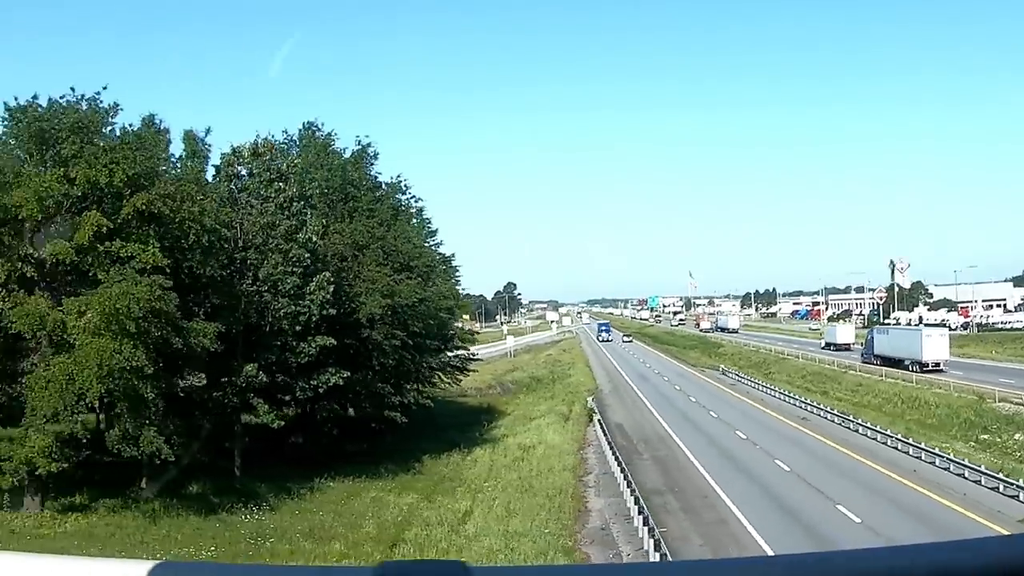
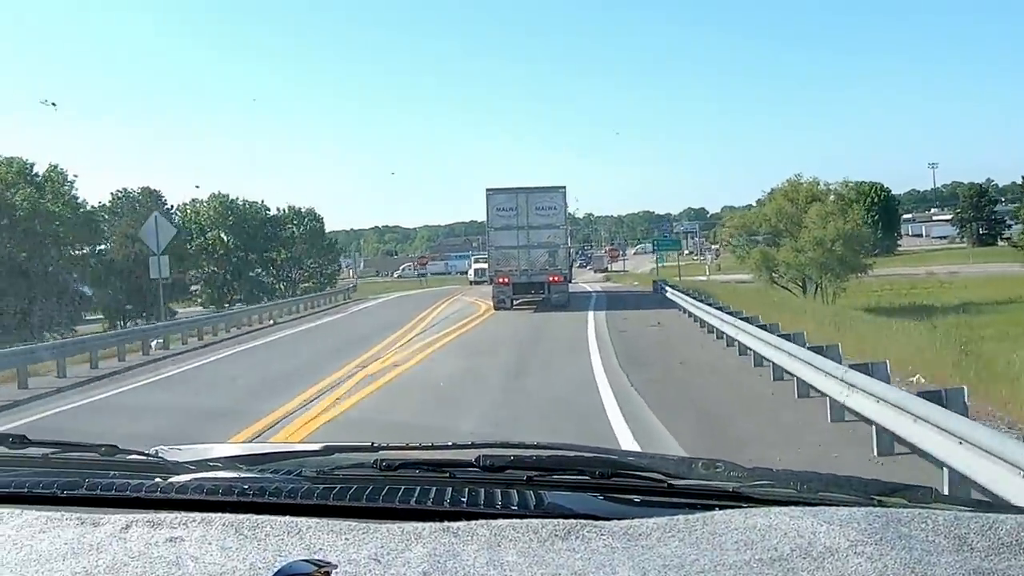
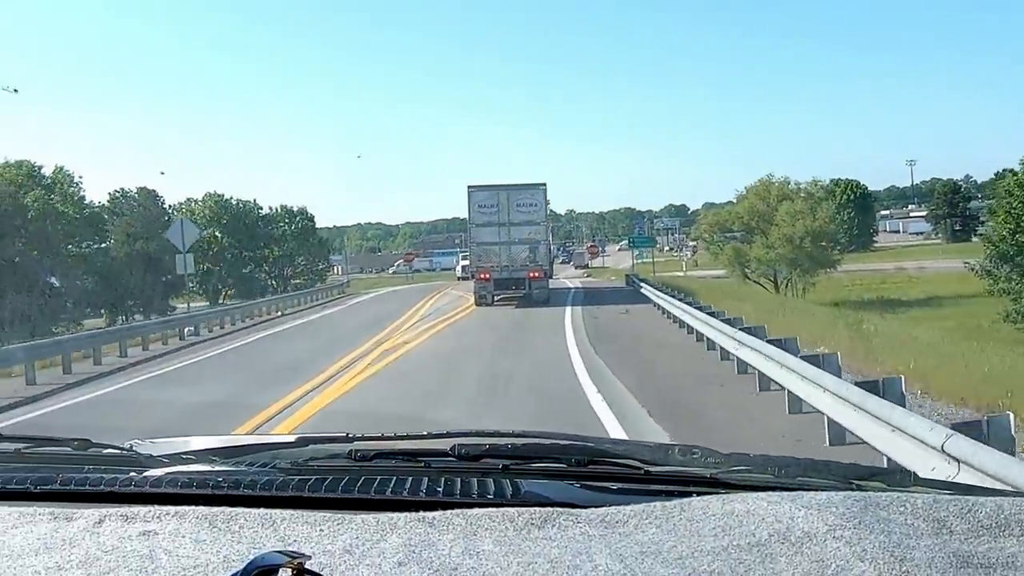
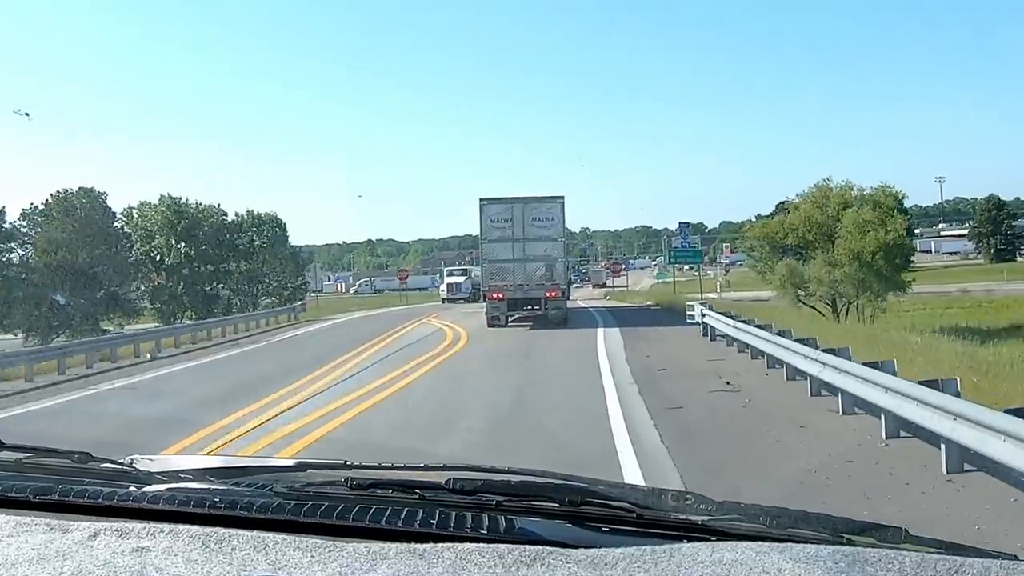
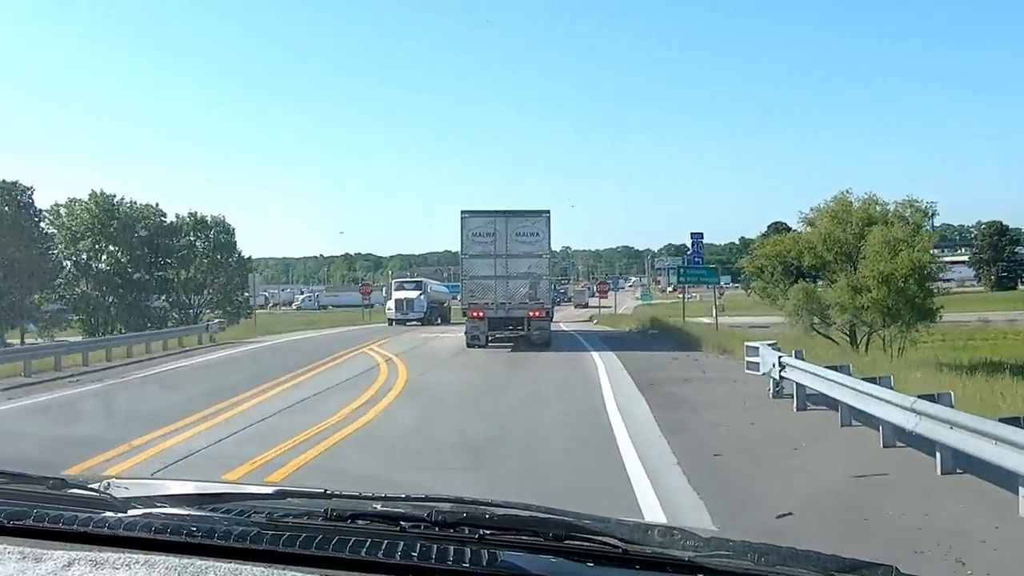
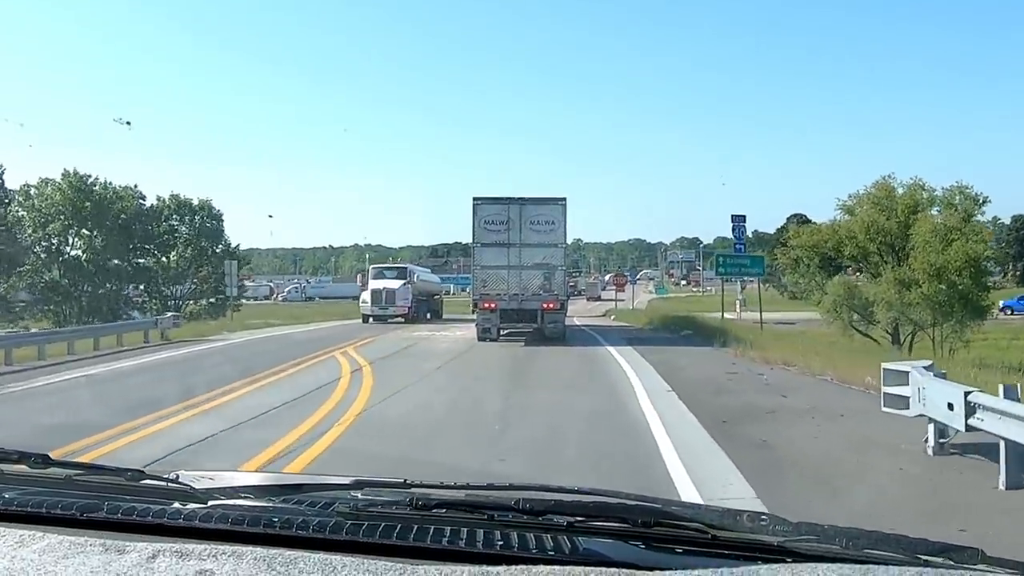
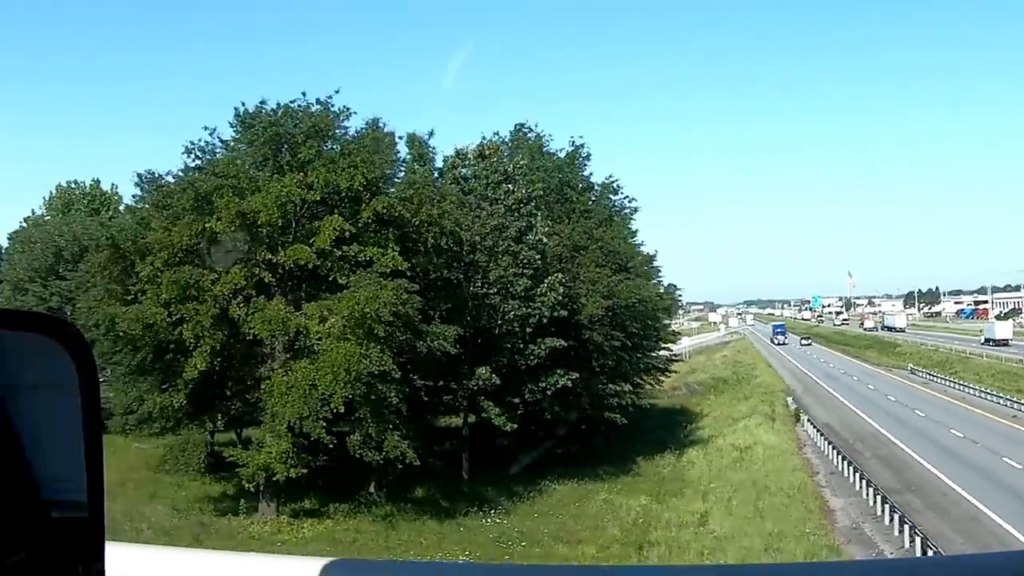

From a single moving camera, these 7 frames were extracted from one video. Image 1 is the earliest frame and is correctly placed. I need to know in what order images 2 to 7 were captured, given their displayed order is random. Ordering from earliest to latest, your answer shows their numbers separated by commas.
7, 3, 2, 4, 5, 6
